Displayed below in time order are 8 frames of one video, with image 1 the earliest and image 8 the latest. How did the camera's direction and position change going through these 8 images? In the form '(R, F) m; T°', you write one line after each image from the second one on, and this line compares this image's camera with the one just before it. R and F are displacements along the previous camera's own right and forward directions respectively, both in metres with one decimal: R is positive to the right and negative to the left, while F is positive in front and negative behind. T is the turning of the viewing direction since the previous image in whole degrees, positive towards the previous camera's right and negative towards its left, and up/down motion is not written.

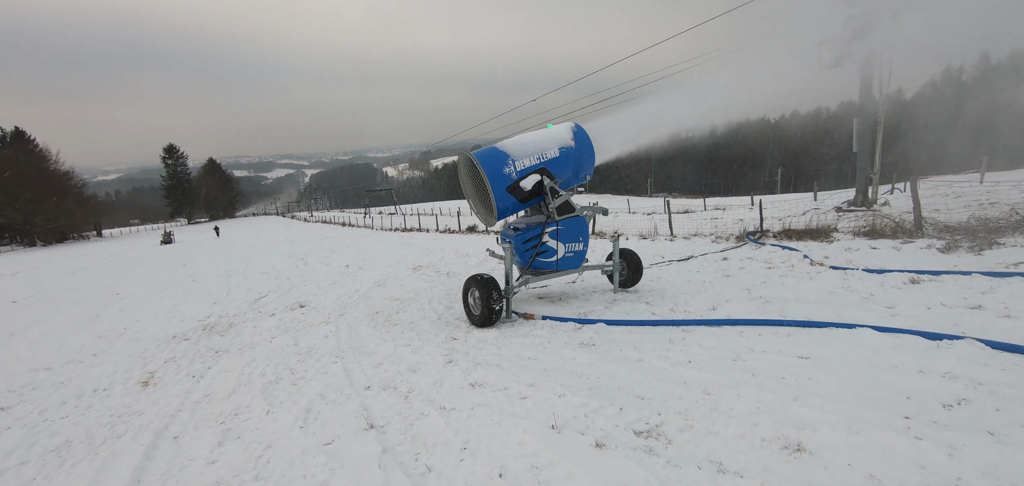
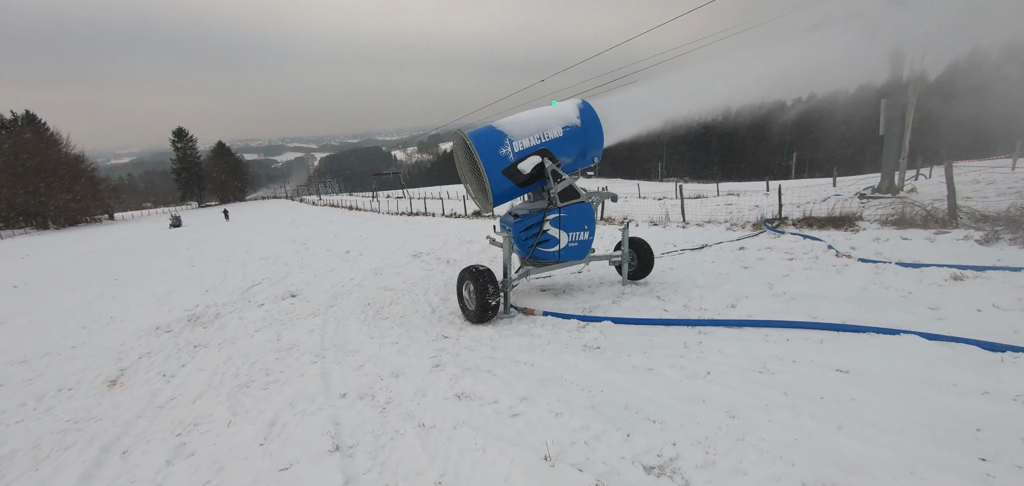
(+0.1, +0.5) m; -1°
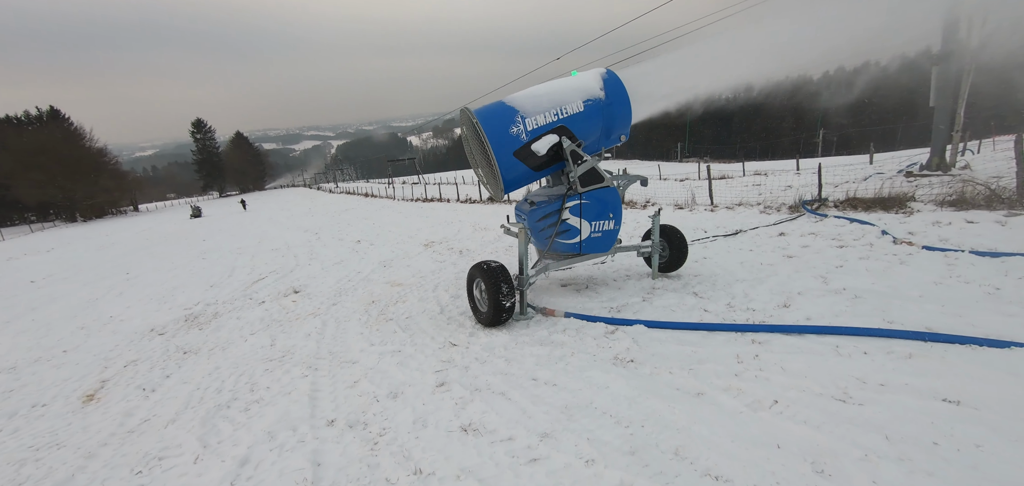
(0.0, +0.6) m; -2°
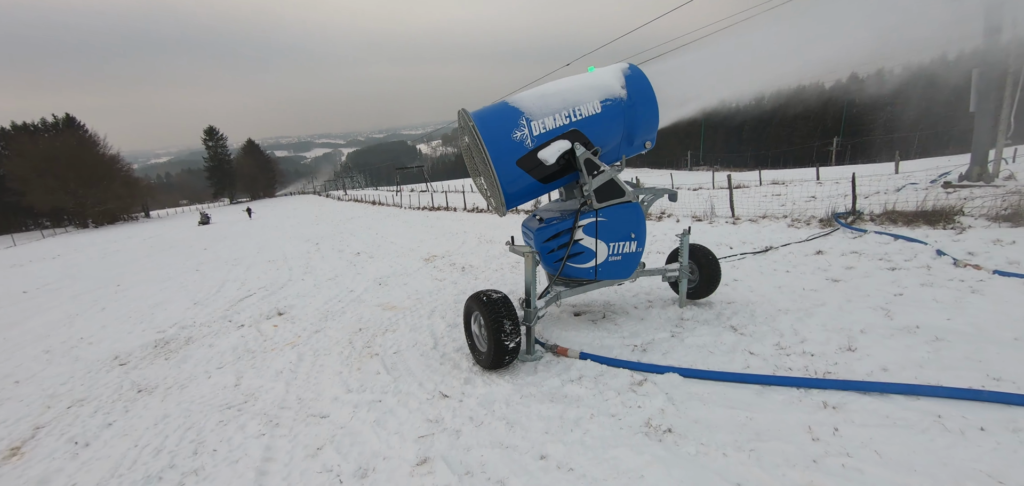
(0.0, +0.7) m; -1°
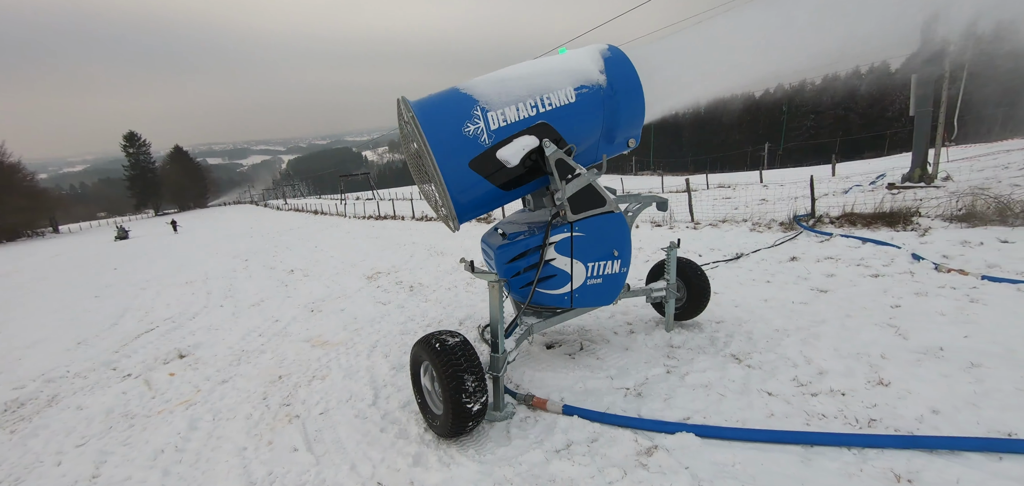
(-0.1, +0.9) m; +6°
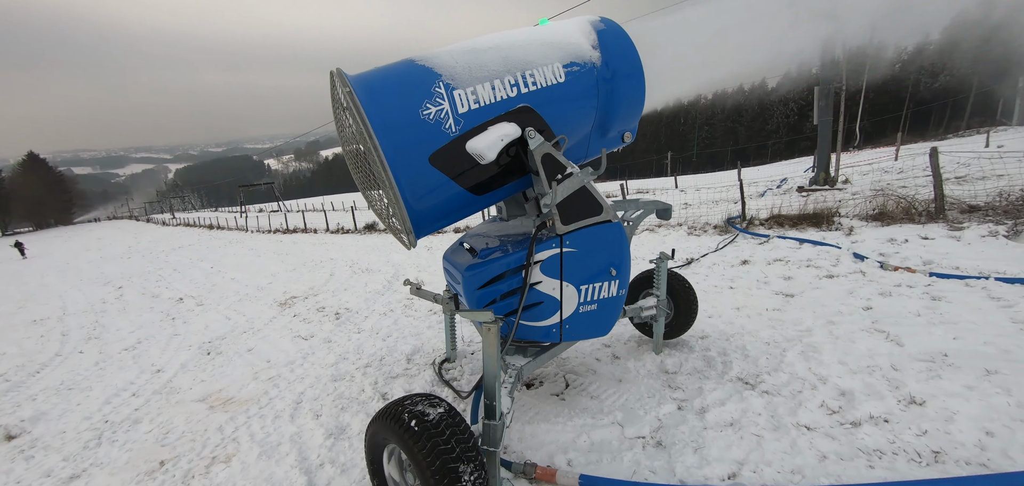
(-0.3, +0.8) m; +10°
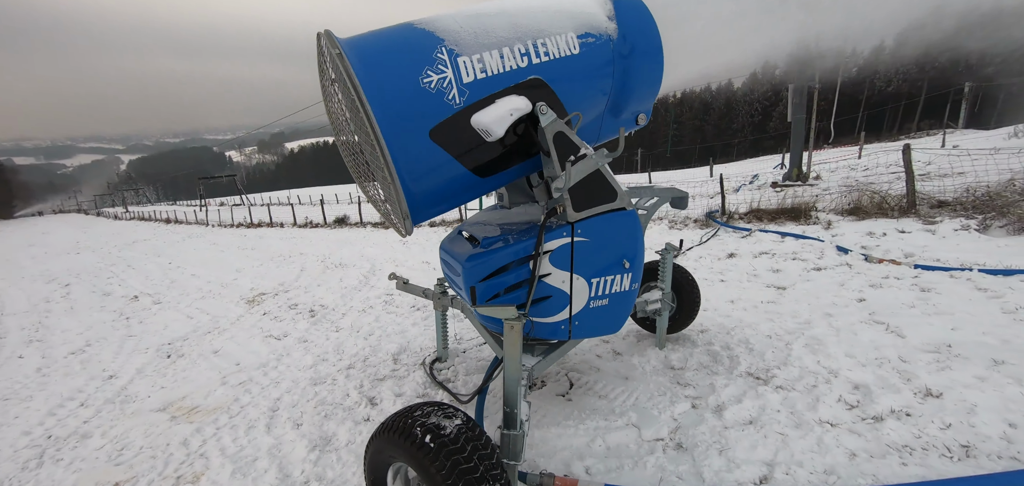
(-0.2, +0.3) m; +4°
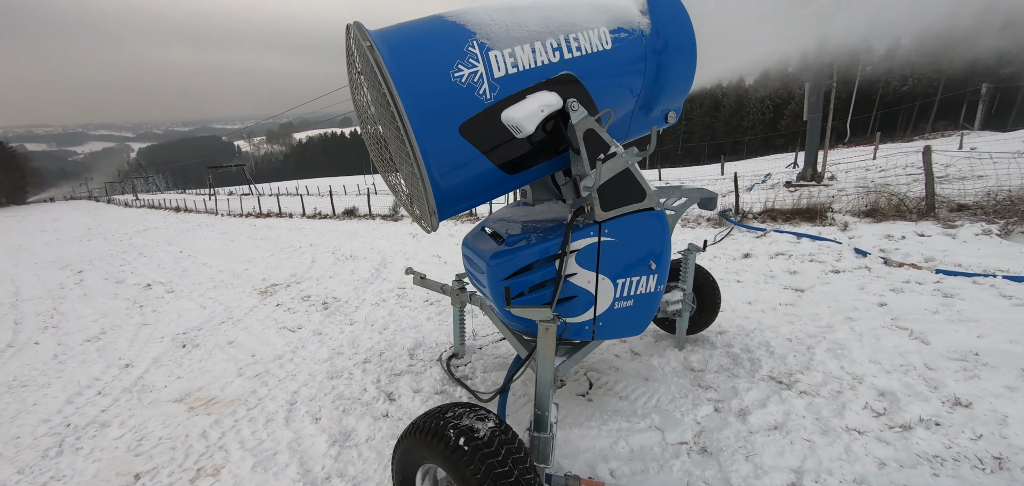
(-0.1, 0.0) m; -1°
